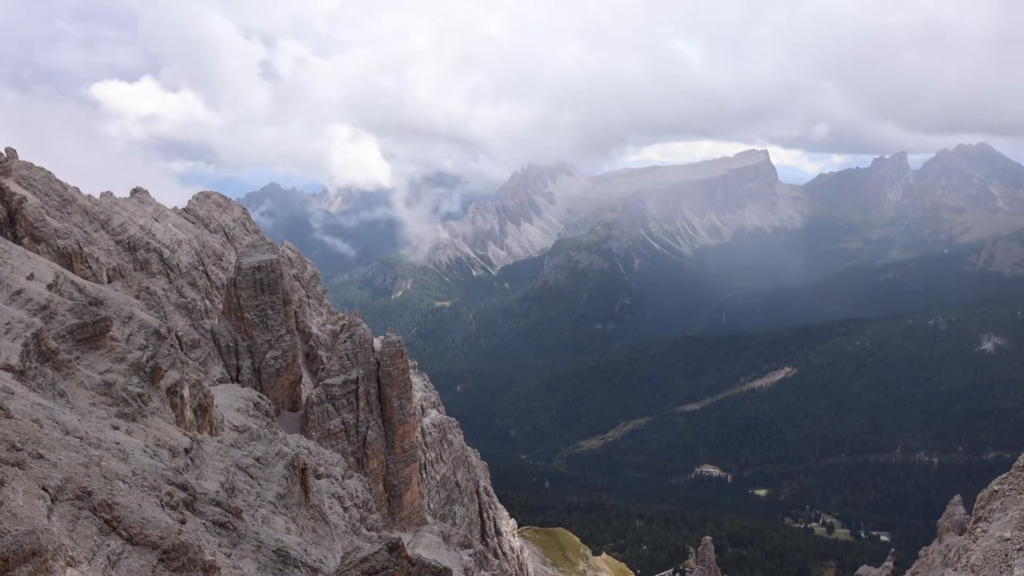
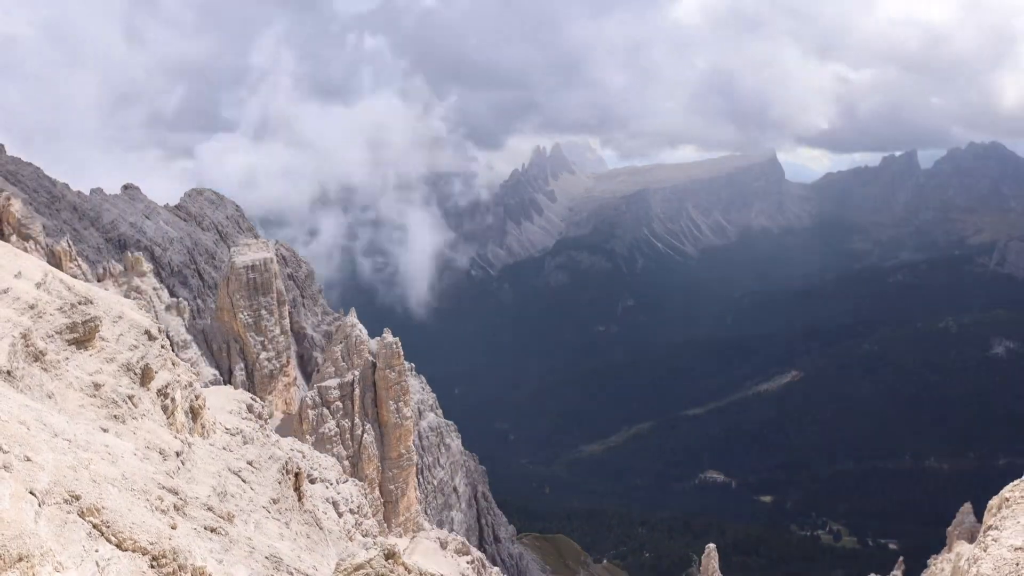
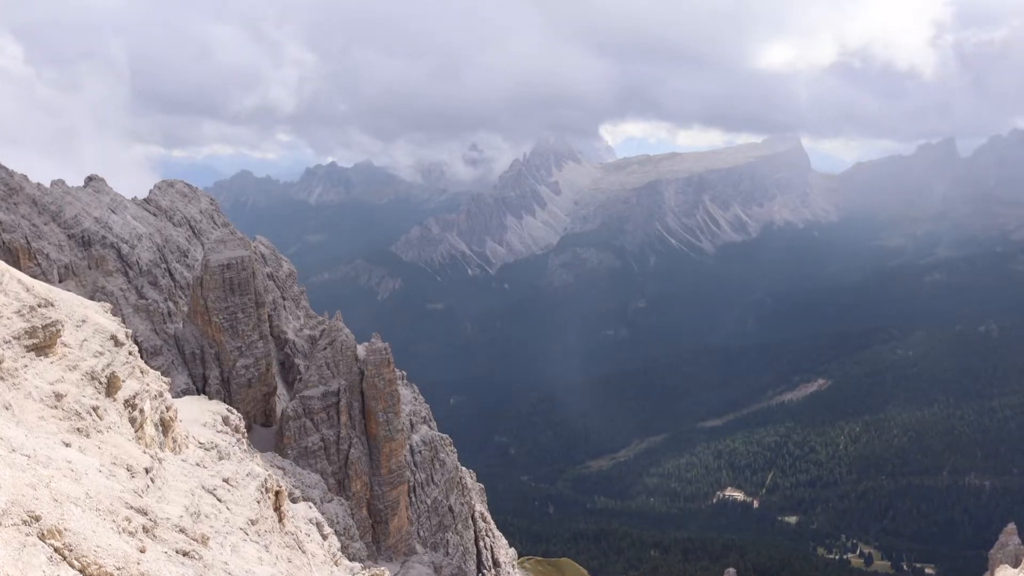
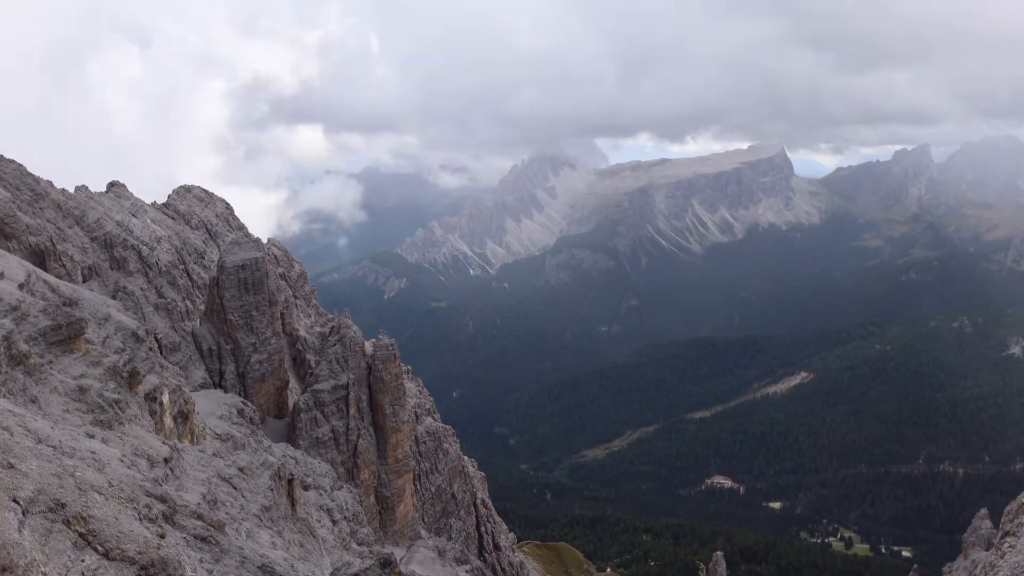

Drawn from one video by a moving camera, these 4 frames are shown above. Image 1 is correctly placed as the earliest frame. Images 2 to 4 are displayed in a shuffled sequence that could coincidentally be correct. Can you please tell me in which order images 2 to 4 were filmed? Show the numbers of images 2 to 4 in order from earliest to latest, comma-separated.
4, 3, 2
